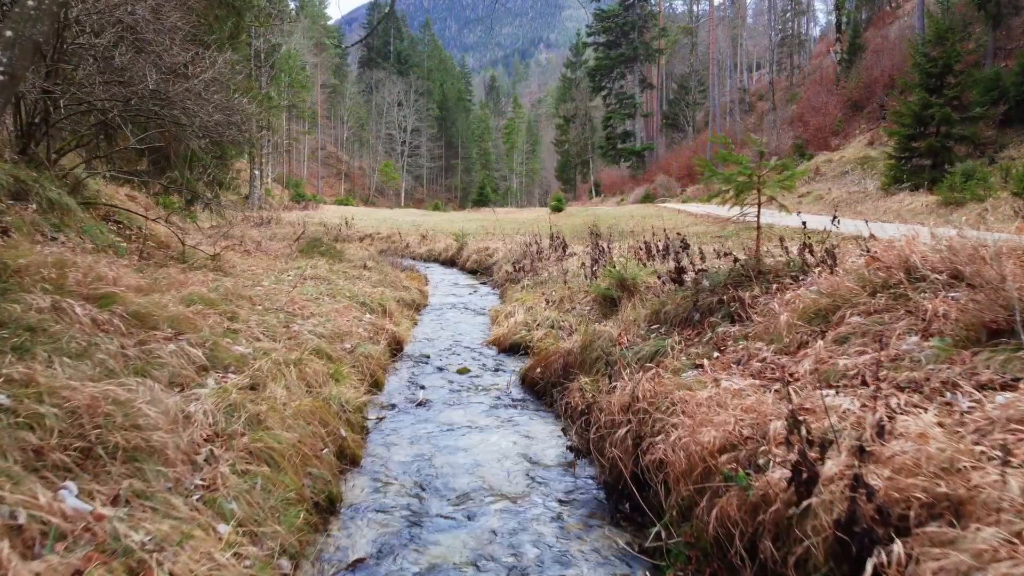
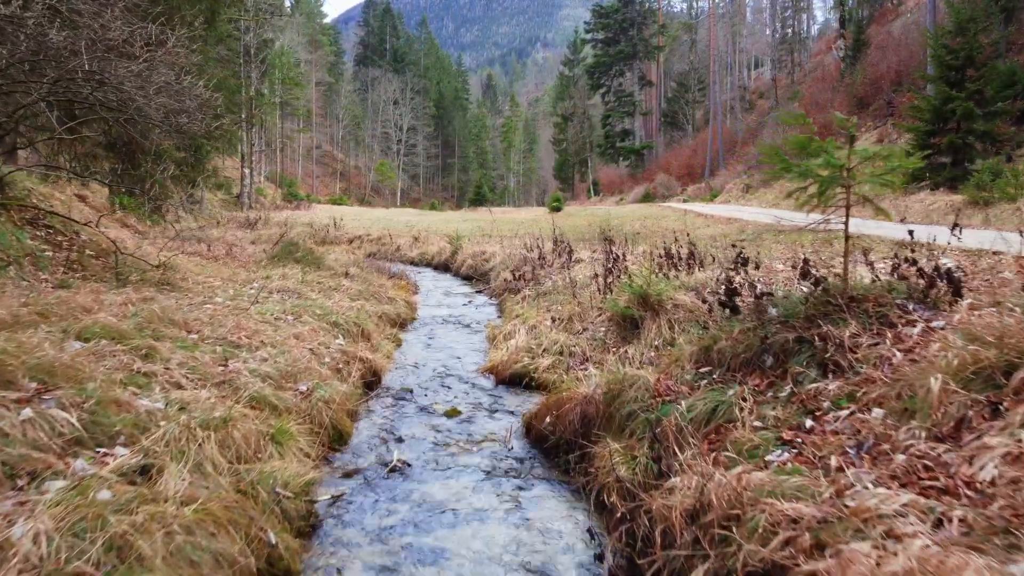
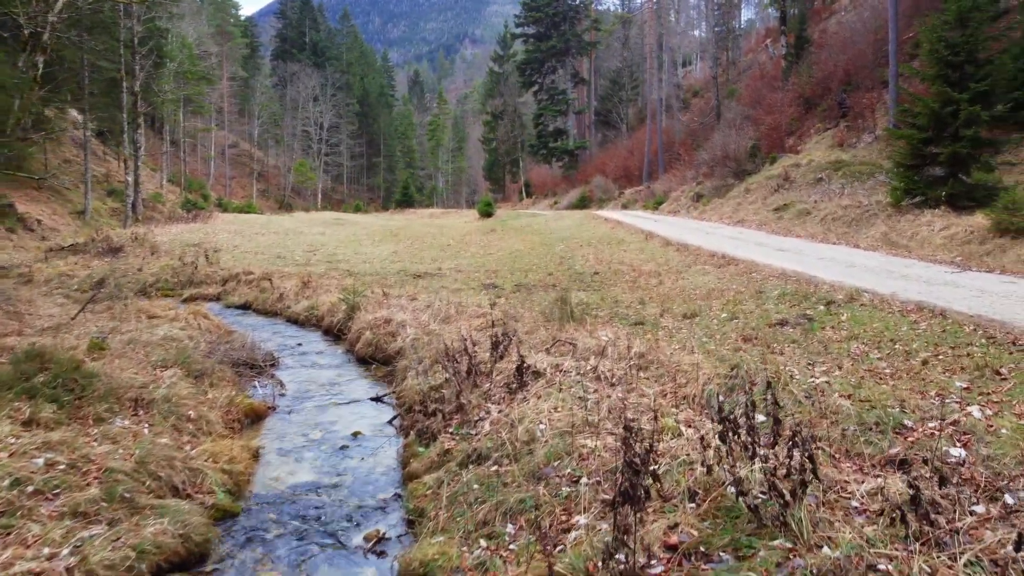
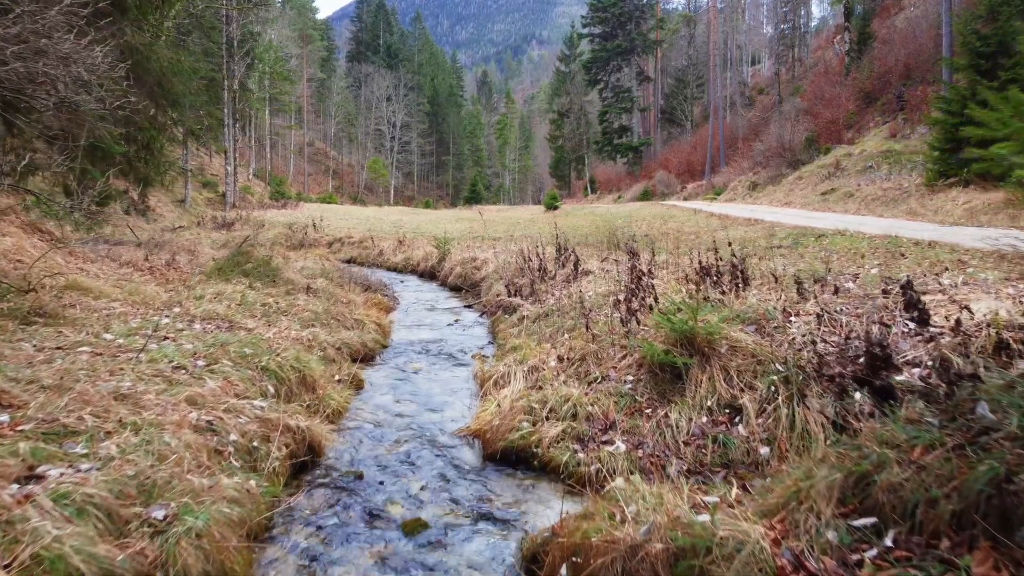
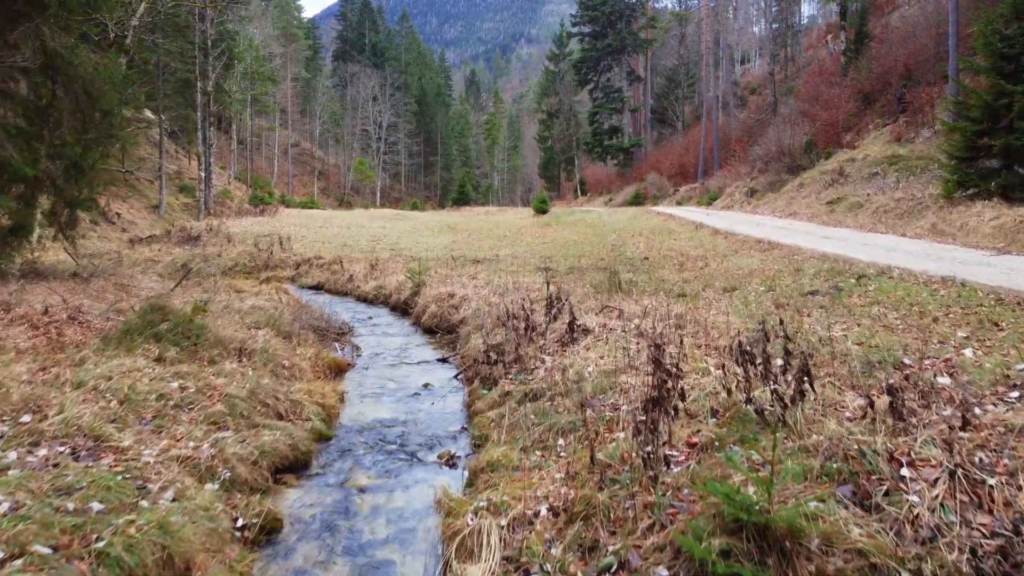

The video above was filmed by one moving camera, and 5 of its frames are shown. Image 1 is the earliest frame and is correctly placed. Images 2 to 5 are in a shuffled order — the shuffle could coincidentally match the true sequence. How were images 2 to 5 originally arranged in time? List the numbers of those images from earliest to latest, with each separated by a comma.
2, 4, 5, 3
